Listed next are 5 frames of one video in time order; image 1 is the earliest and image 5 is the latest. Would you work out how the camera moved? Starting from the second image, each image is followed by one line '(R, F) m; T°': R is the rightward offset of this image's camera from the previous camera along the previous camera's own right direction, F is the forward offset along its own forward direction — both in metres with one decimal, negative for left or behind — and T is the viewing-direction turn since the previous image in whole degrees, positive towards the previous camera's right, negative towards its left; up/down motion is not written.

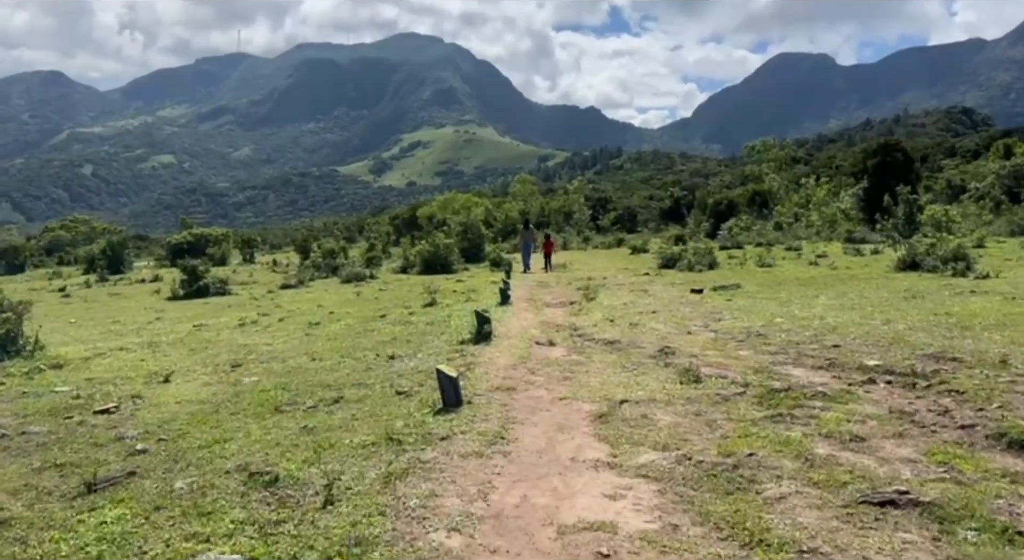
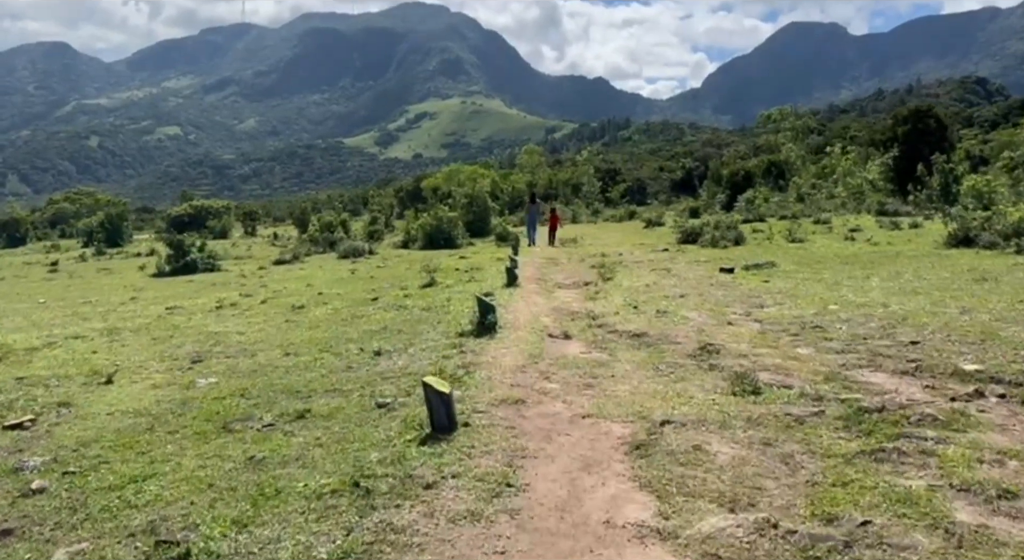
(0.0, +2.7) m; 0°
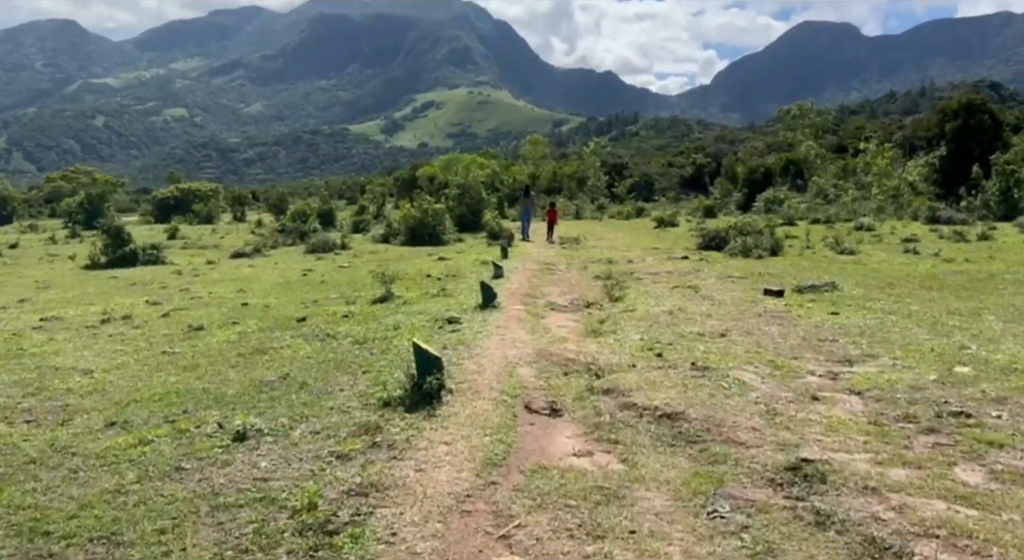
(+0.5, +5.5) m; 0°
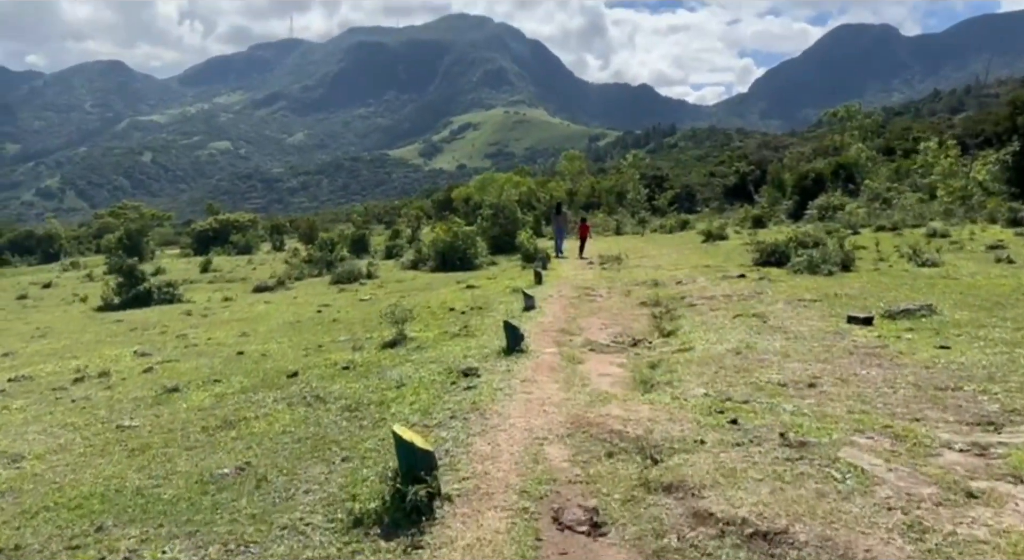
(+0.2, +2.7) m; -3°
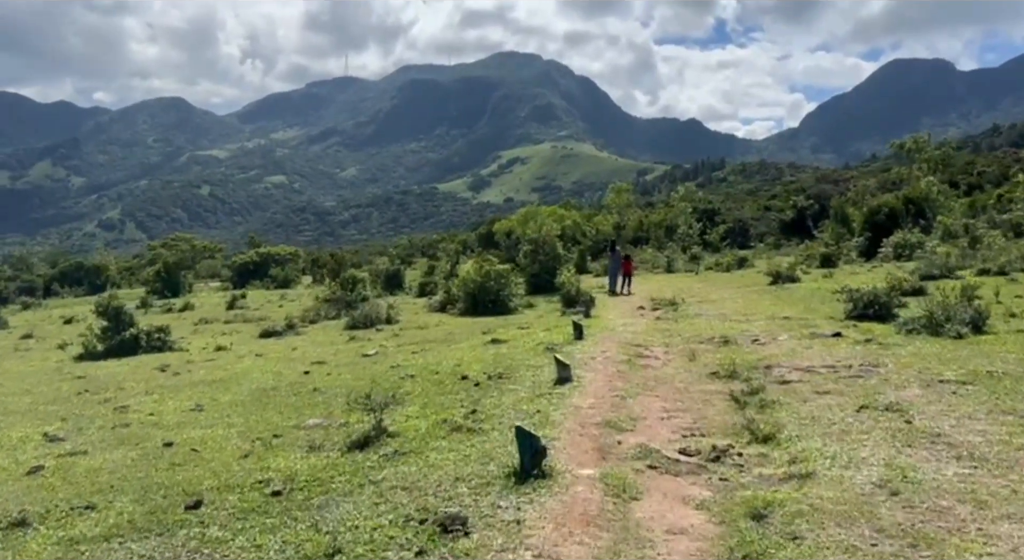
(+0.3, +4.6) m; -3°
